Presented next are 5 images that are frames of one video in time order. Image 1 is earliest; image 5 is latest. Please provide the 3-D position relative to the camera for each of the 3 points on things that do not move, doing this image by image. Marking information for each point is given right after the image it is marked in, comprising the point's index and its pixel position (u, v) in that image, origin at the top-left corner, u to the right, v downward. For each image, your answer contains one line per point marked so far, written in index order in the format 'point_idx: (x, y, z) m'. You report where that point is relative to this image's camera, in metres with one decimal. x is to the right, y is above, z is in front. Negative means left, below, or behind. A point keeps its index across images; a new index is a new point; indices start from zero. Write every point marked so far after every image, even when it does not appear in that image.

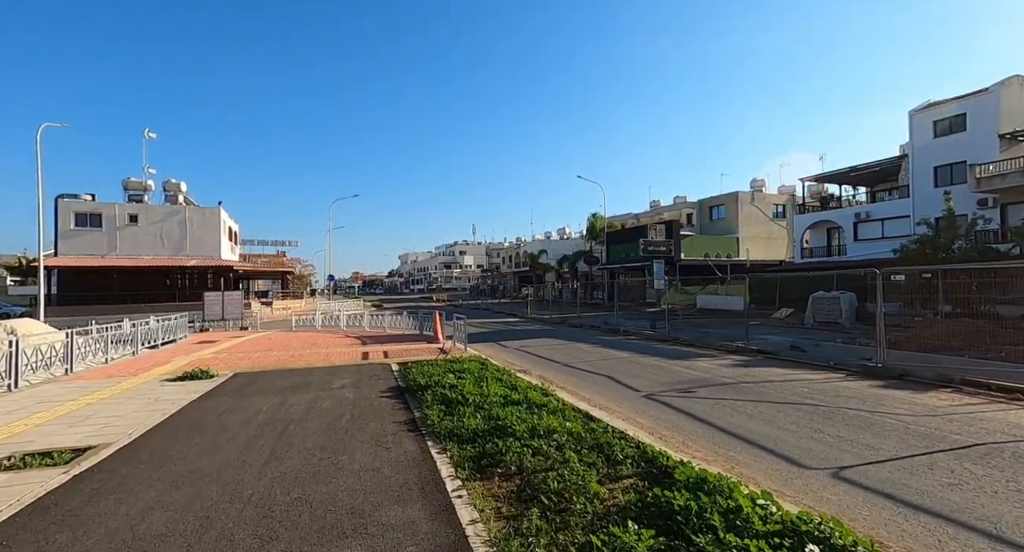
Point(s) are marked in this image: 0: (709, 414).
0: (+3.0, -2.1, +7.2) m
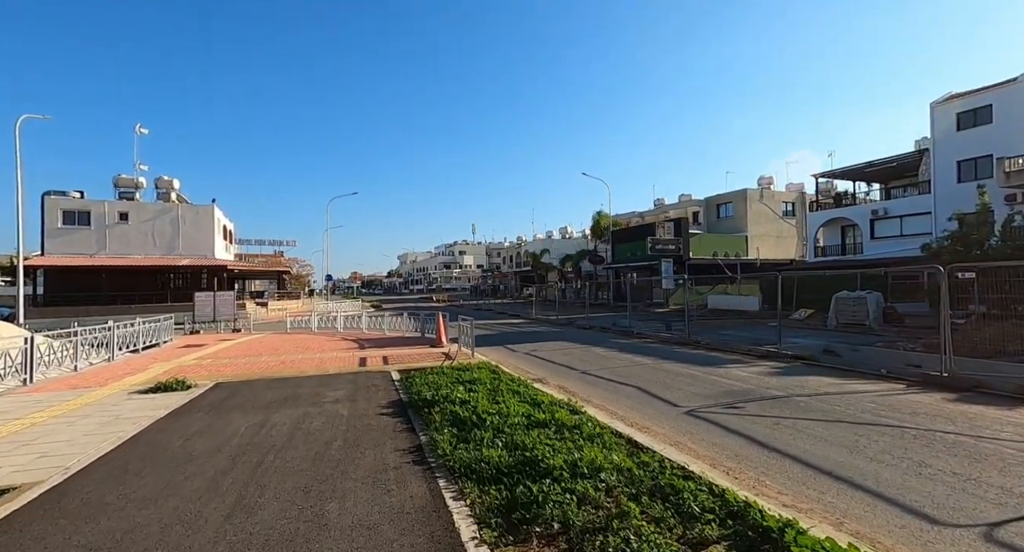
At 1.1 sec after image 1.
0: (+3.4, -2.1, +6.0) m
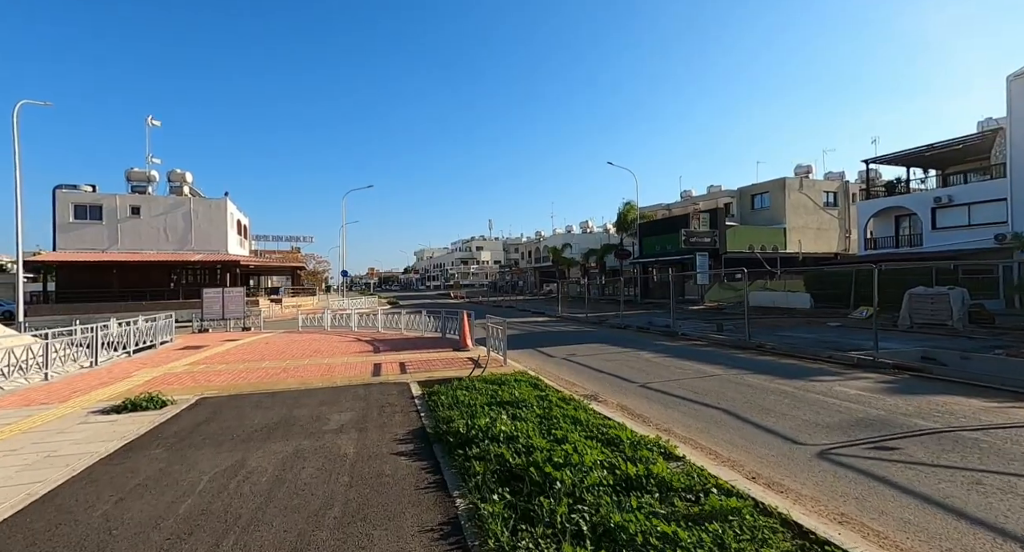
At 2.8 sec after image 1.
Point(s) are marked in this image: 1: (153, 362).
0: (+4.0, -1.9, +3.9) m
1: (-9.7, -2.3, +12.5) m
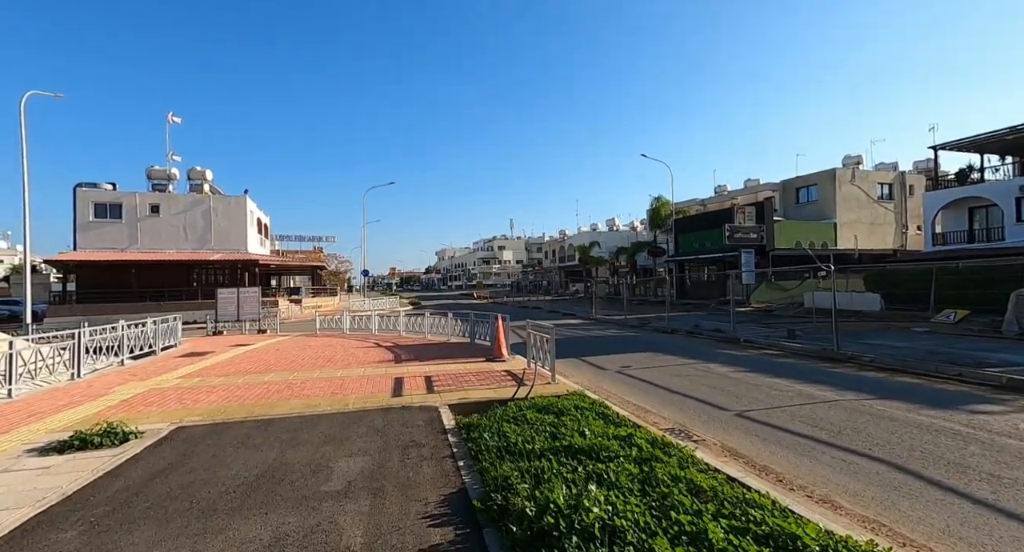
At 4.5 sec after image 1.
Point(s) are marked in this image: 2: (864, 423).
0: (+4.7, -1.9, +1.8) m
1: (-8.7, -2.3, +10.9) m
2: (+4.8, -2.0, +6.3) m
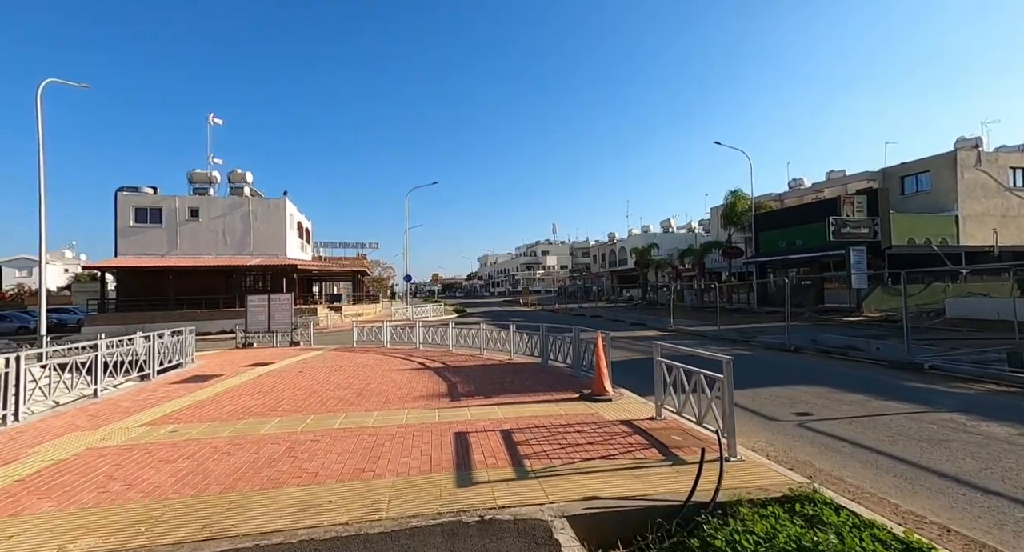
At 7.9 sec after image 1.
0: (+5.7, -1.7, -2.4) m
1: (-6.8, -2.3, +7.9) m
2: (+6.2, -1.9, +2.1) m
